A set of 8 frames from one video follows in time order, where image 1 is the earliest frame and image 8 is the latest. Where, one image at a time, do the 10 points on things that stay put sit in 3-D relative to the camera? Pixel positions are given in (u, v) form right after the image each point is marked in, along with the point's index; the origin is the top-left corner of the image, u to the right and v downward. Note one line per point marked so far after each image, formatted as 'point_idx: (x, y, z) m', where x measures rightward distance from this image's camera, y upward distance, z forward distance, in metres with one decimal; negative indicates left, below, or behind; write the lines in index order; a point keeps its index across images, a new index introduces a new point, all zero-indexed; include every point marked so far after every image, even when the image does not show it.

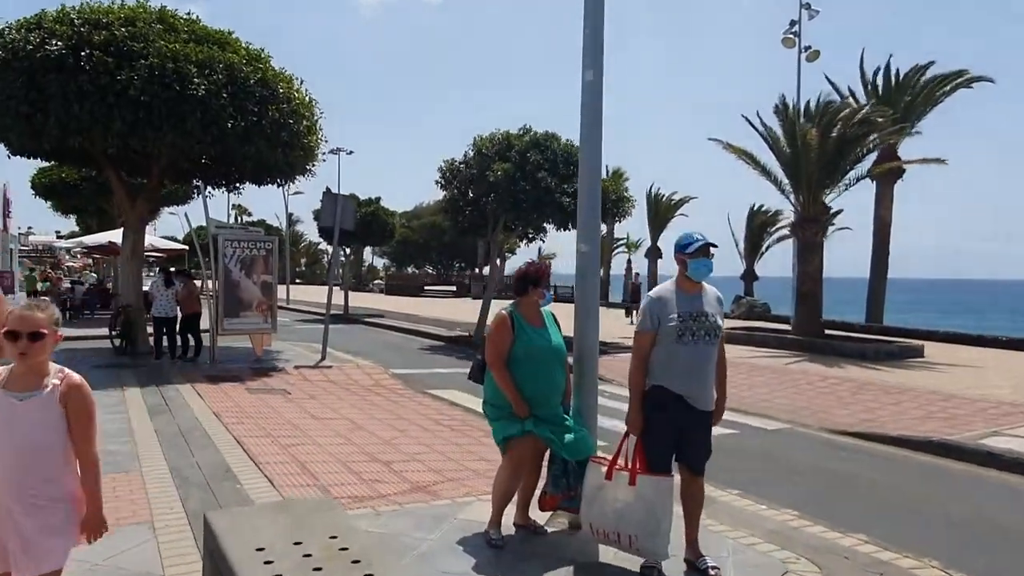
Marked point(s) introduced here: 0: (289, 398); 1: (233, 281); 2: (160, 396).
0: (-3.3, -1.7, +10.9) m
1: (-5.4, +0.1, +14.1) m
2: (-4.8, -1.5, +10.0) m
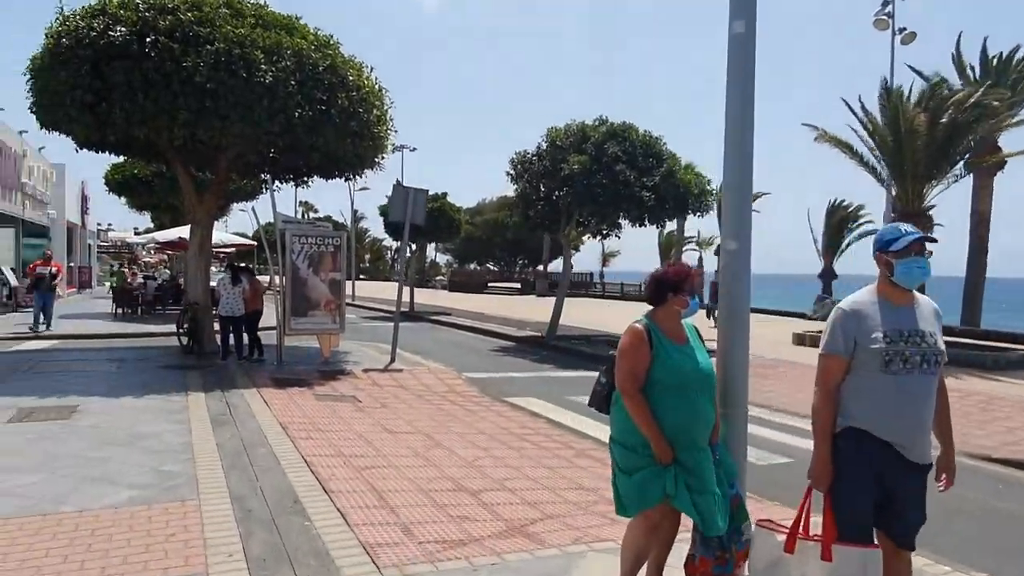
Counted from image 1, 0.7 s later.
0: (-2.1, -1.7, +10.1) m
1: (-3.9, +0.2, +13.4) m
2: (-3.7, -1.5, +9.3) m
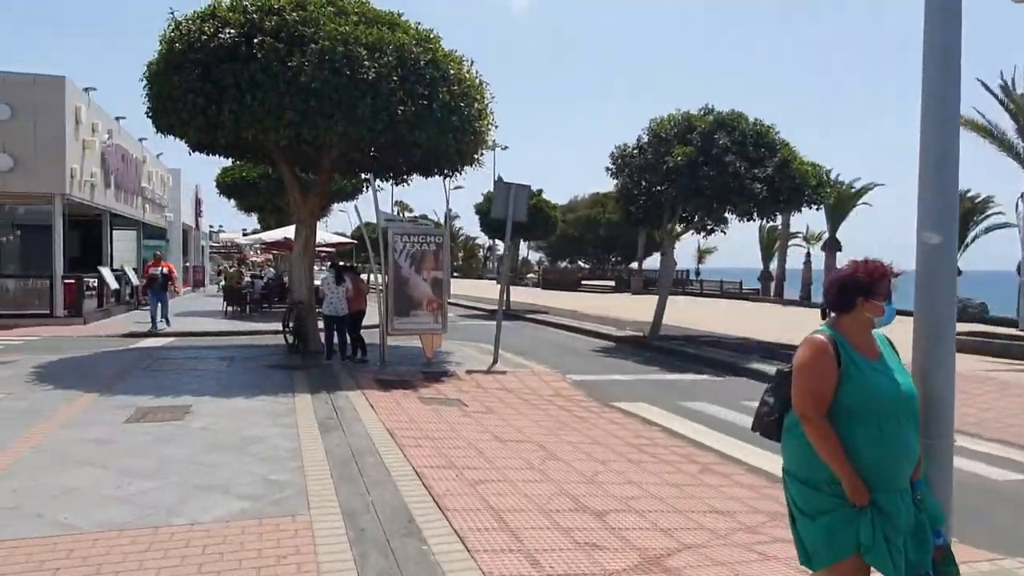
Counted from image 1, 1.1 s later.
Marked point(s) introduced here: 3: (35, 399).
0: (-0.6, -1.7, +9.7) m
1: (-2.0, +0.2, +13.2) m
2: (-2.3, -1.5, +9.1) m
3: (-6.1, -1.4, +9.3) m
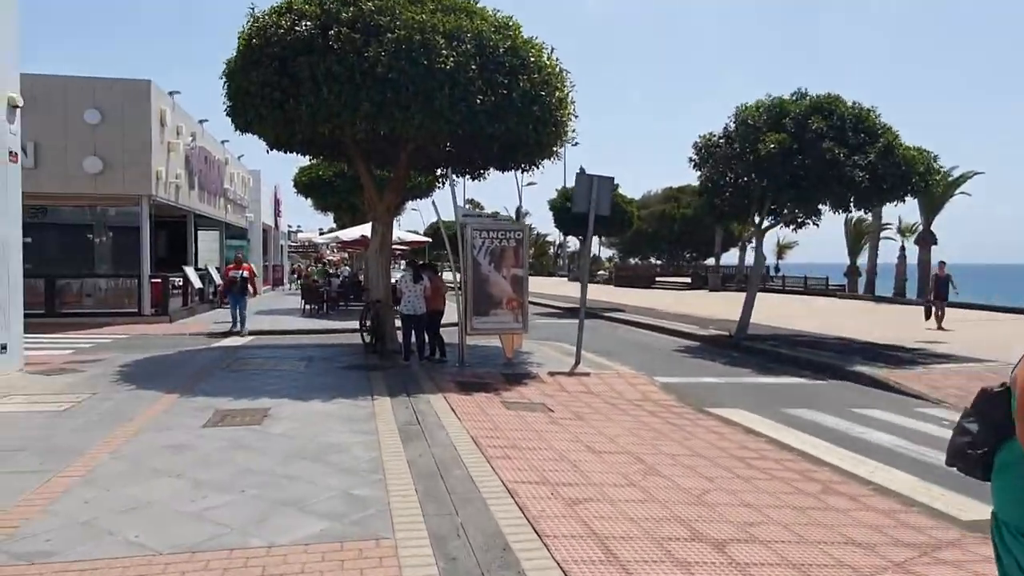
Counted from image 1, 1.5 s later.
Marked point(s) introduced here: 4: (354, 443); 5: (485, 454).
0: (+0.5, -1.6, +9.1) m
1: (-0.5, +0.2, +12.7) m
2: (-1.2, -1.5, +8.7) m
3: (-5.0, -1.4, +9.2) m
4: (-1.5, -1.5, +7.1) m
5: (-0.3, -1.6, +6.9) m
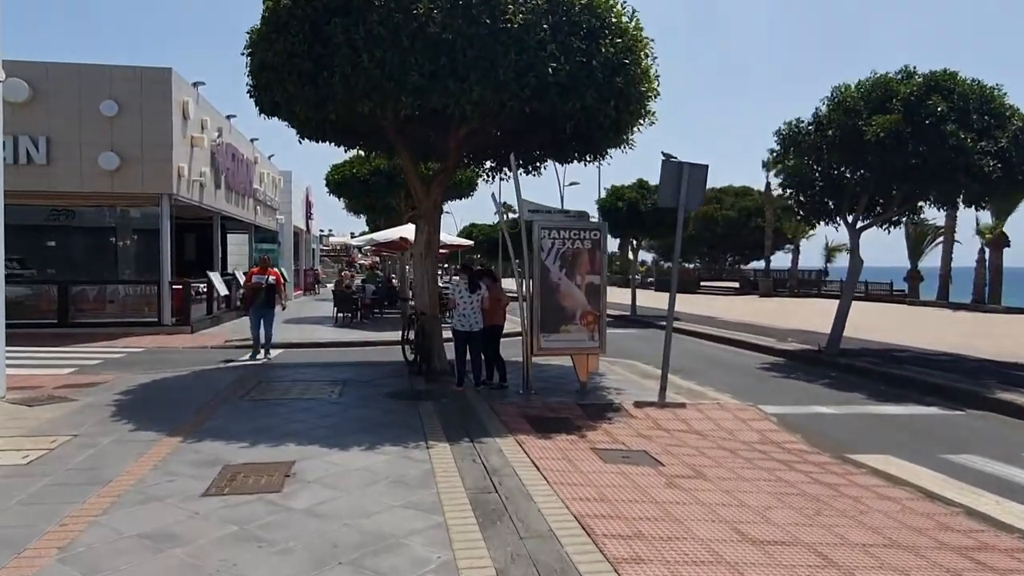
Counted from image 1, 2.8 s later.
0: (+1.5, -1.8, +6.8) m
1: (+0.6, +0.1, +10.5) m
2: (-0.3, -1.6, +6.5) m
3: (-4.0, -1.6, +7.1) m
4: (-0.7, -1.6, +4.9) m
5: (+0.6, -1.7, +4.6) m
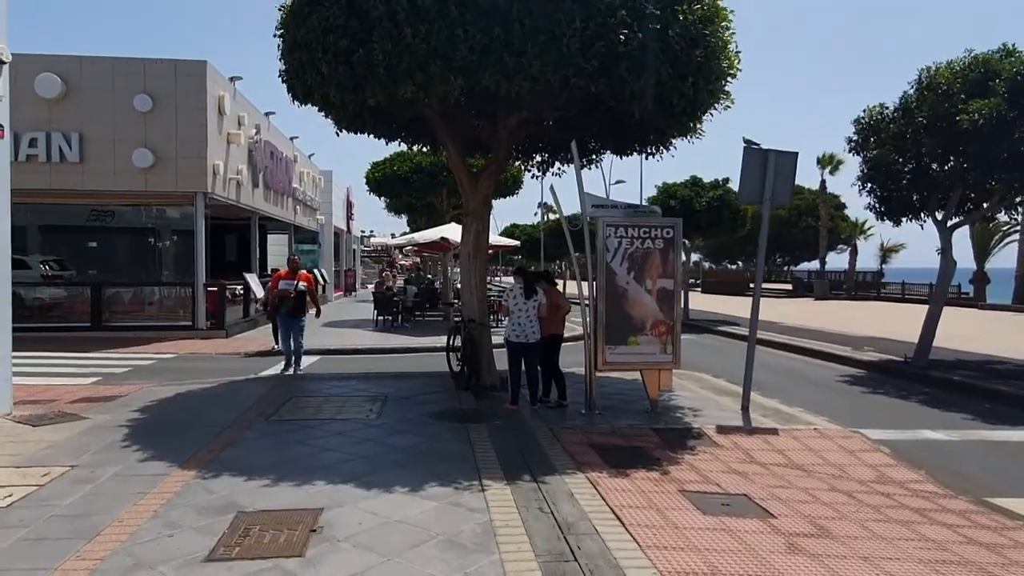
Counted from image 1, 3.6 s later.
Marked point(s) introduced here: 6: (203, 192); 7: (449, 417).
0: (+2.0, -1.8, +5.5) m
1: (+1.3, 0.0, +9.2) m
2: (+0.3, -1.7, +5.2) m
3: (-3.4, -1.6, +6.1) m
4: (-0.2, -1.7, +3.6) m
5: (+1.0, -1.8, +3.3) m
6: (-8.0, +2.5, +18.8) m
7: (-0.8, -1.6, +8.8) m
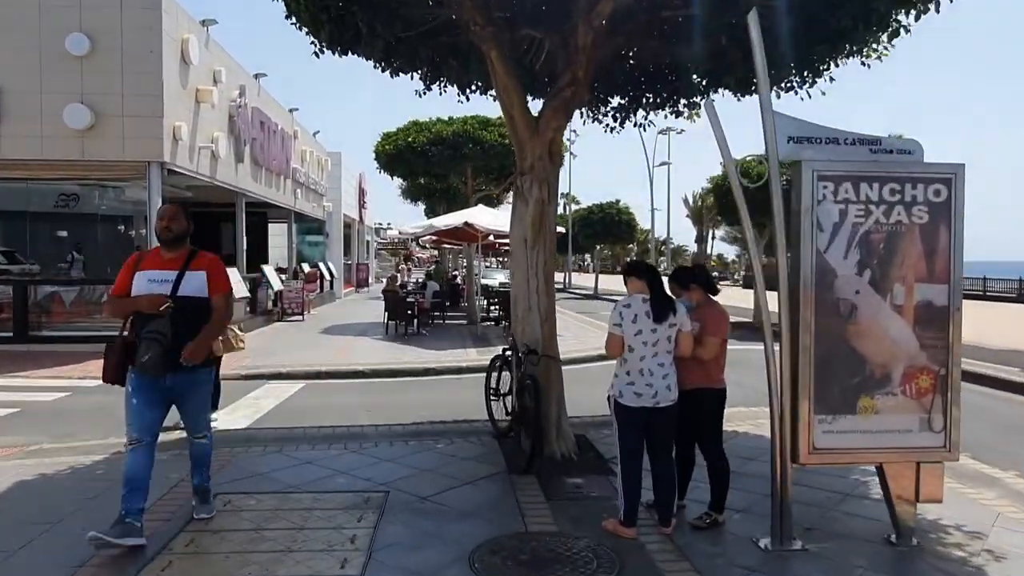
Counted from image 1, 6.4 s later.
0: (+2.7, -2.0, +0.9) m
1: (+2.1, -0.1, +4.6) m
2: (+1.0, -1.8, +0.7) m
3: (-2.8, -1.7, +1.6) m
4: (+0.4, -1.8, -0.9) m
5: (+1.7, -1.9, -1.2) m
6: (-7.0, +2.5, +14.4) m
7: (0.0, -1.7, +4.3) m
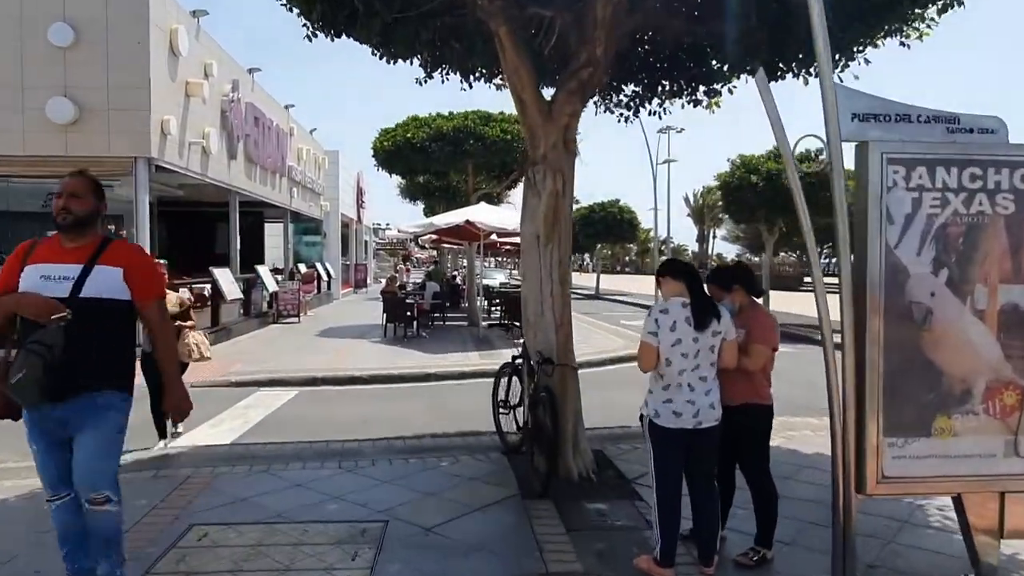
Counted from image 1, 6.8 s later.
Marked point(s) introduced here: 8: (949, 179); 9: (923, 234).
0: (+2.8, -2.0, +0.2) m
1: (+2.2, -0.1, +4.0) m
2: (+1.1, -1.8, 0.0) m
3: (-2.6, -1.7, +1.0) m
4: (+0.5, -1.8, -1.5) m
5: (+1.8, -1.9, -1.9) m
6: (-6.9, +2.5, +13.7) m
7: (+0.1, -1.7, +3.7) m
8: (+2.4, +0.6, +3.9) m
9: (+2.3, +0.3, +4.0) m
